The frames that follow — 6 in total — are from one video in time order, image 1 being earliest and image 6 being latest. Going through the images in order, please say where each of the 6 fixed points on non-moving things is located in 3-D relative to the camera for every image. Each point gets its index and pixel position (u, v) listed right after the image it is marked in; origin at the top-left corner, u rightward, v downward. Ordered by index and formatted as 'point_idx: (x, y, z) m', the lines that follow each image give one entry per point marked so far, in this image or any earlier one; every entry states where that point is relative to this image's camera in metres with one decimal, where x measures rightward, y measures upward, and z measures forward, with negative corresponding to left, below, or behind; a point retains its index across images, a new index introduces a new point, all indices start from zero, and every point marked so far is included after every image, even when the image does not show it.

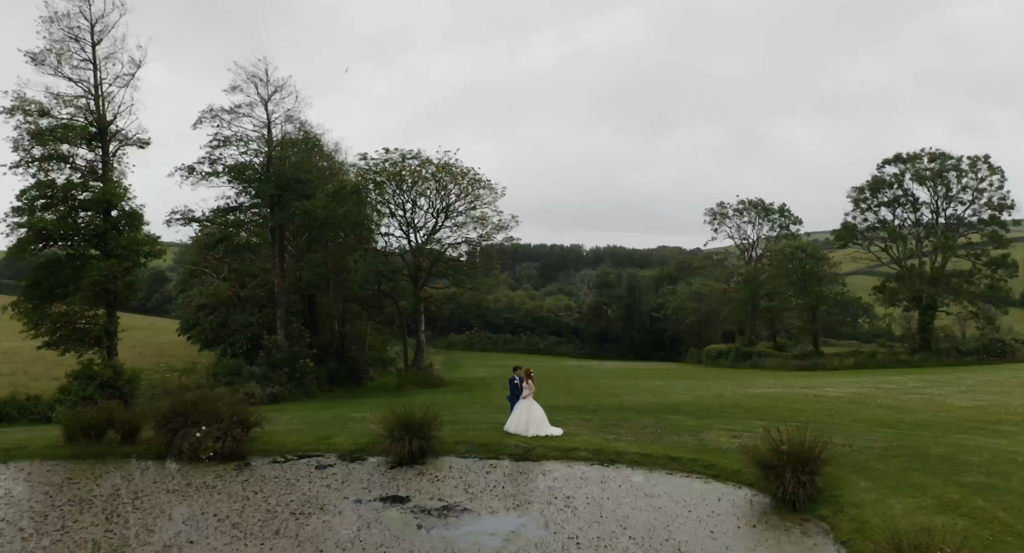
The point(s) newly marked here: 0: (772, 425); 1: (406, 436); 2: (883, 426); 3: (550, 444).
0: (+7.5, -4.3, +19.7) m
1: (-2.6, -3.9, +17.0) m
2: (+10.8, -4.3, +20.0) m
3: (+1.0, -4.2, +17.5) m
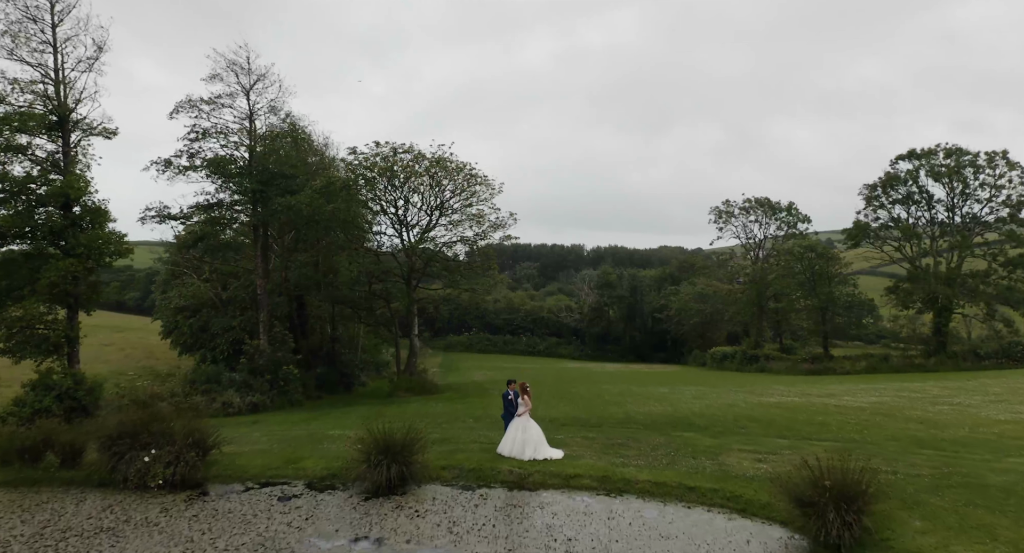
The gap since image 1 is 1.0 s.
0: (+7.3, -4.3, +17.6) m
1: (-2.7, -4.0, +14.8) m
2: (+10.6, -4.4, +17.8) m
3: (+0.8, -4.3, +15.3) m
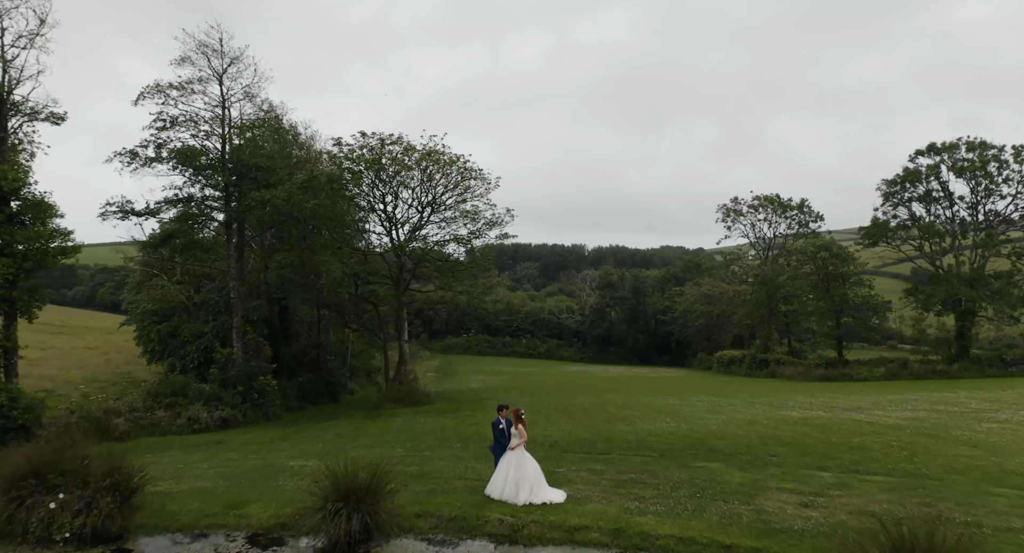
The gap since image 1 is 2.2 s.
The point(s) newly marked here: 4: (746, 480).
0: (+7.2, -4.4, +14.7) m
1: (-2.9, -4.0, +11.9) m
2: (+10.5, -4.5, +15.0) m
3: (+0.7, -4.4, +12.5) m
4: (+5.0, -4.3, +14.7) m
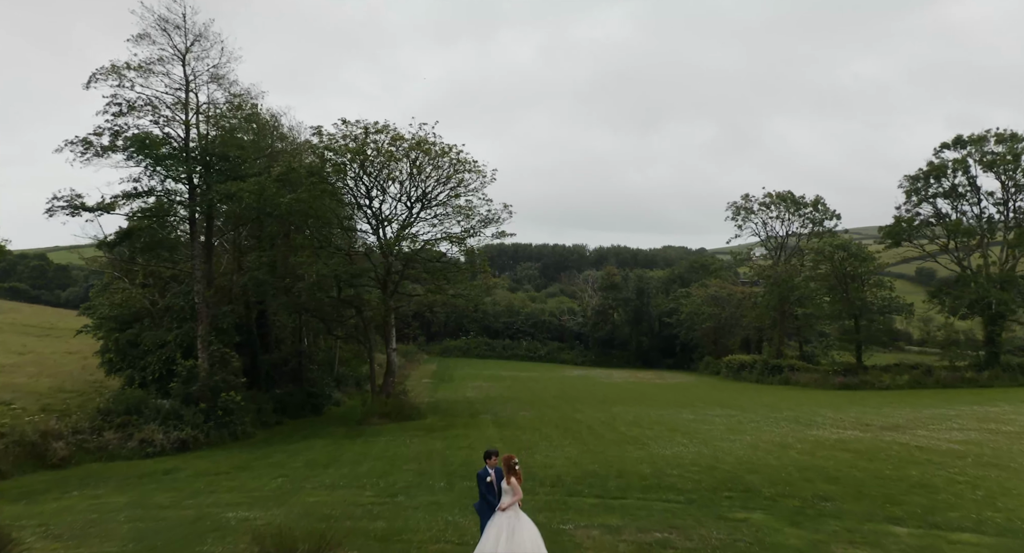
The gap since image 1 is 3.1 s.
0: (+7.0, -4.5, +11.5) m
1: (-3.0, -4.1, +8.7) m
2: (+10.4, -4.6, +11.7) m
3: (+0.5, -4.4, +9.2) m
4: (+4.9, -4.4, +11.4) m
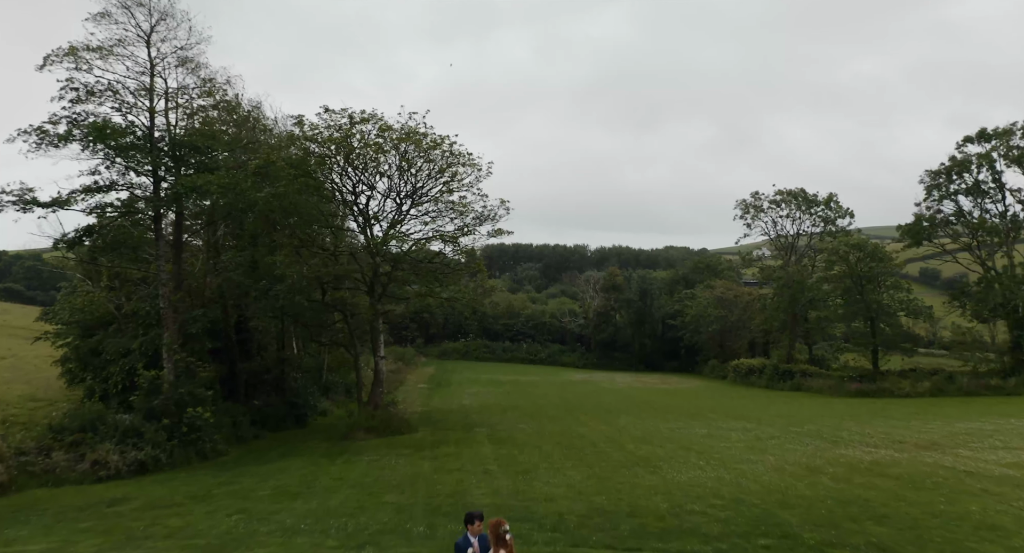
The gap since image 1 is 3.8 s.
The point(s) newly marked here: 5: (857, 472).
0: (+6.9, -4.6, +8.9) m
1: (-3.2, -4.2, +6.2) m
2: (+10.2, -4.6, +9.2) m
3: (+0.4, -4.5, +6.7) m
4: (+4.7, -4.5, +8.9) m
5: (+10.0, -5.6, +19.9) m
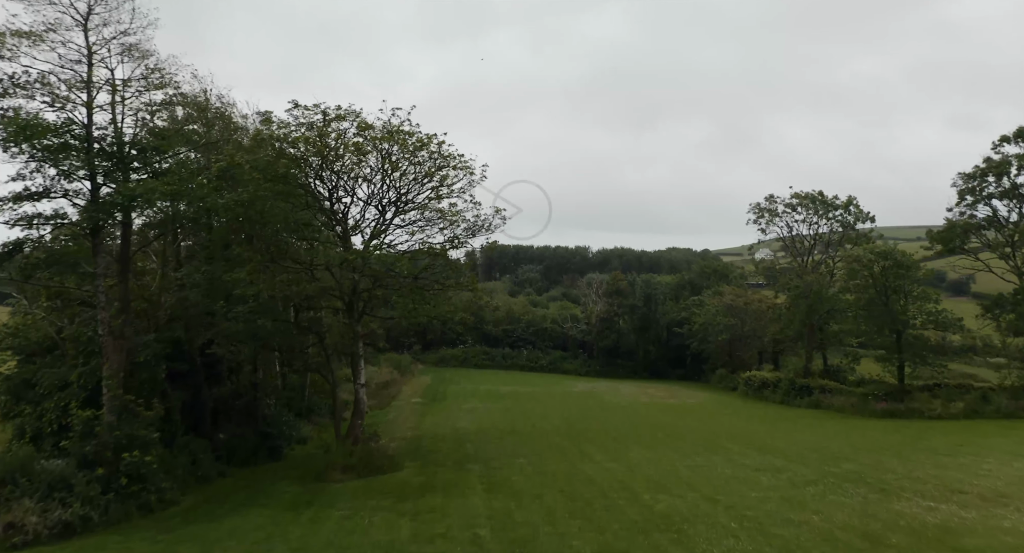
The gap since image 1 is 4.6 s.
0: (+6.8, -5.2, +5.4) m
1: (-3.3, -4.9, +2.7) m
2: (+10.1, -5.3, +5.6) m
3: (+0.2, -5.2, +3.2) m
4: (+4.6, -5.2, +5.4) m
5: (+9.9, -6.3, +16.4) m
